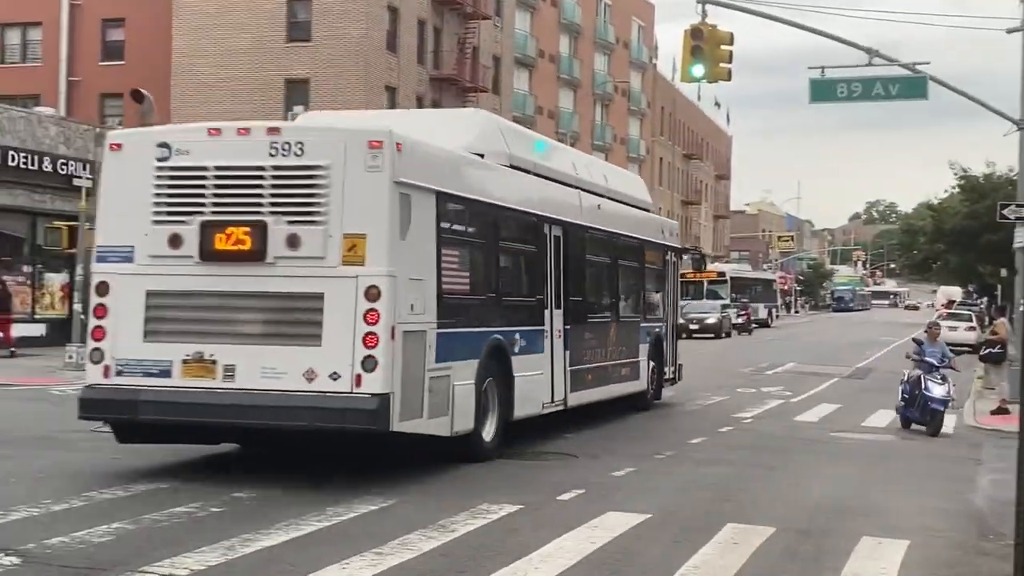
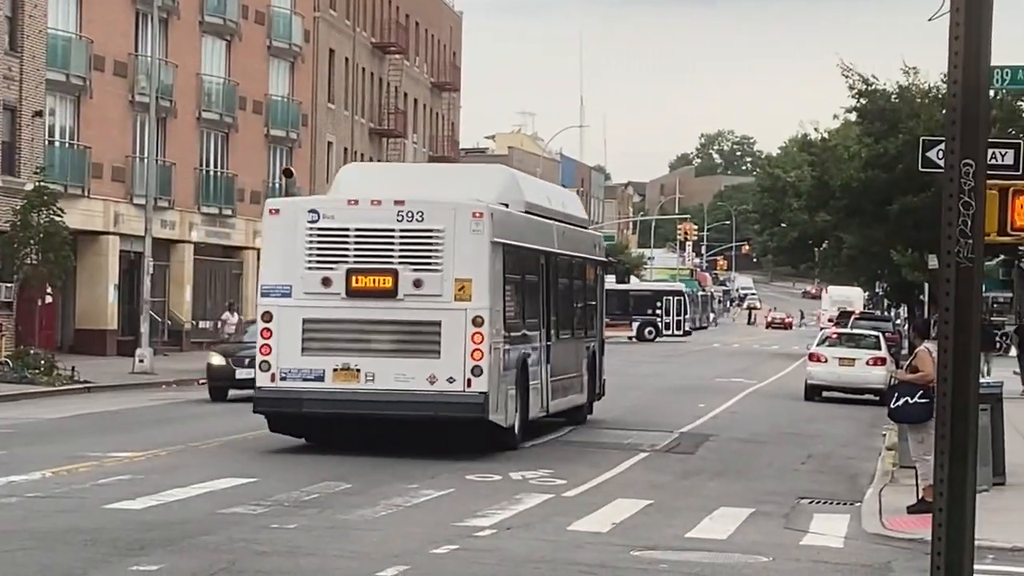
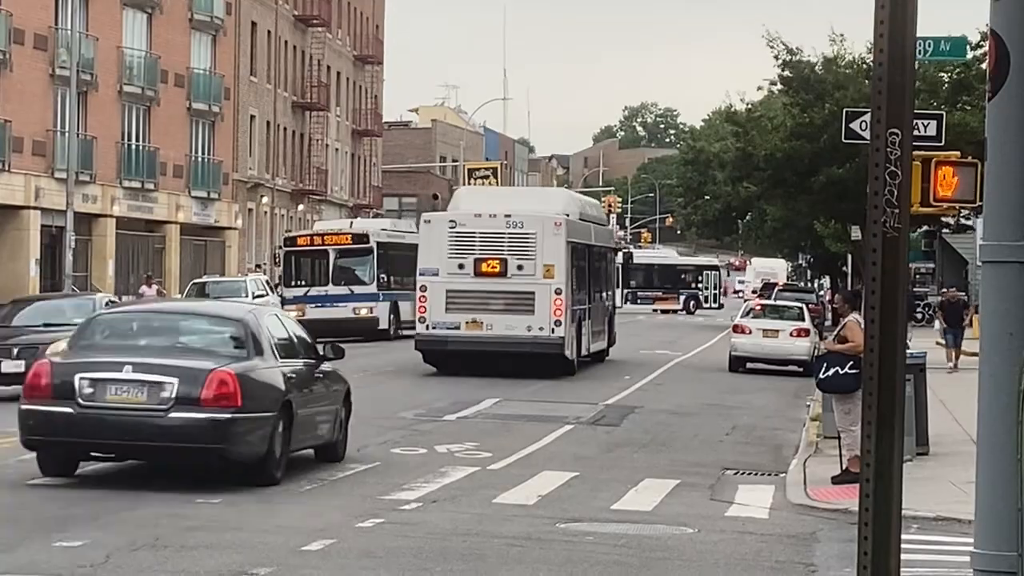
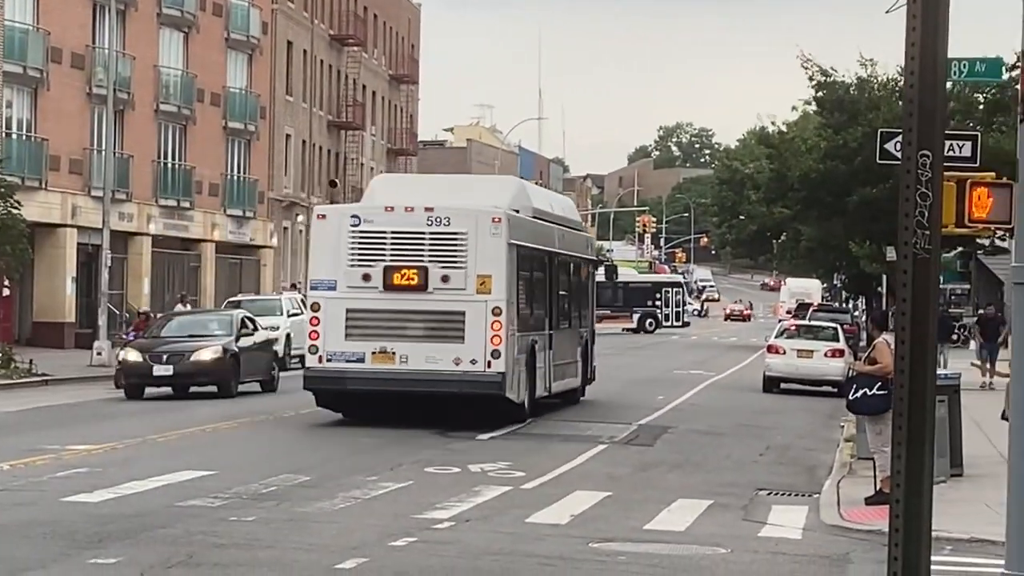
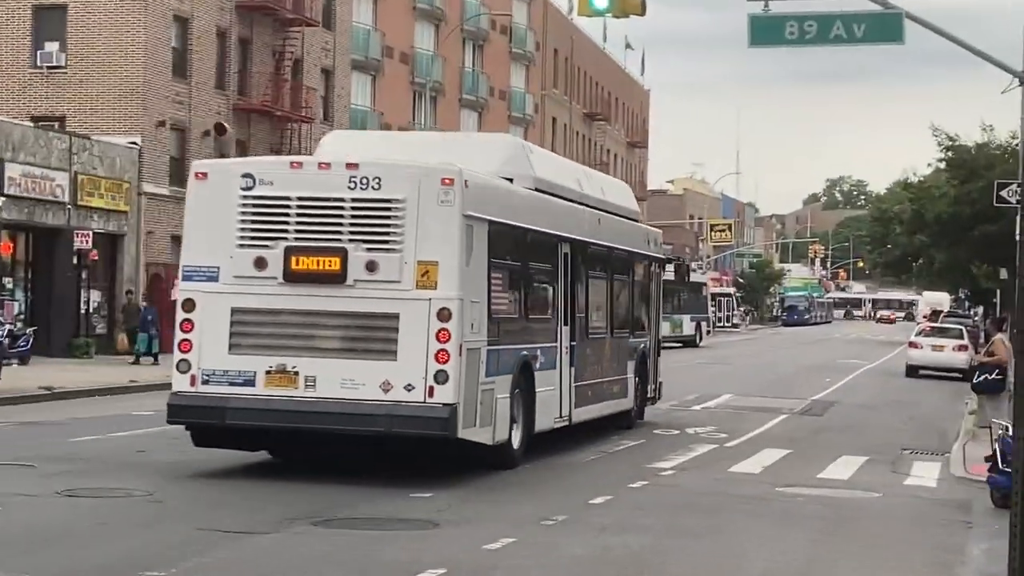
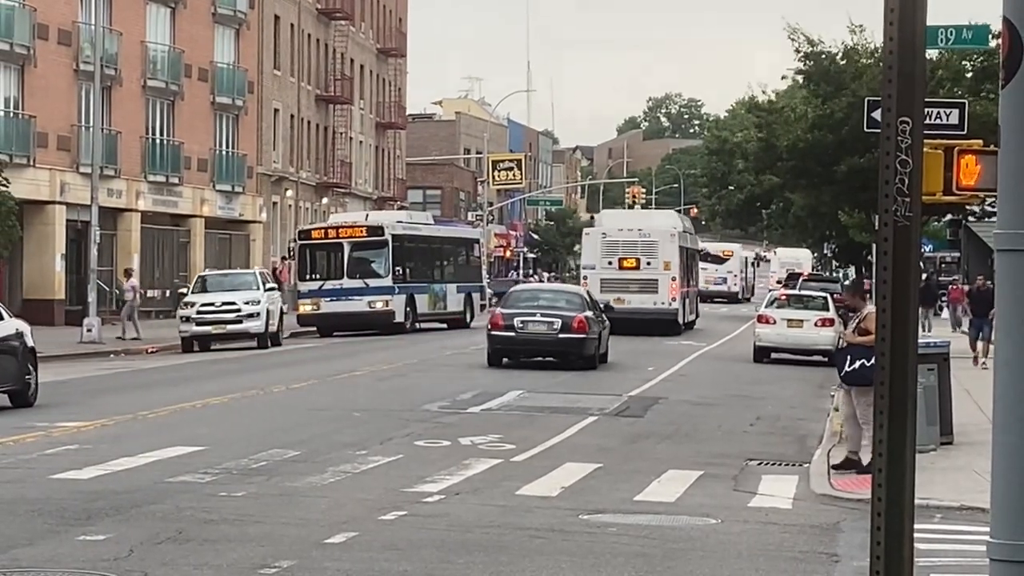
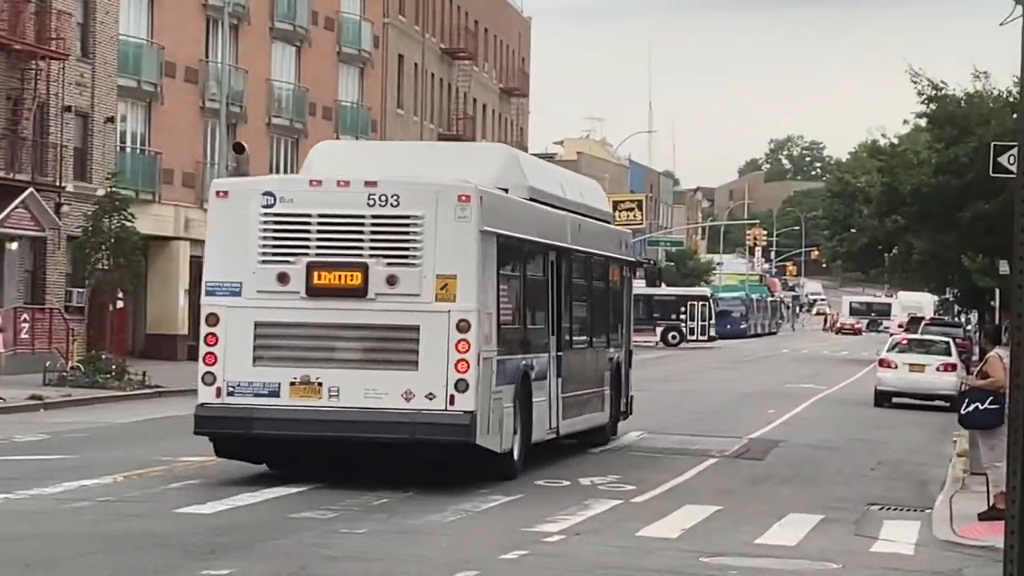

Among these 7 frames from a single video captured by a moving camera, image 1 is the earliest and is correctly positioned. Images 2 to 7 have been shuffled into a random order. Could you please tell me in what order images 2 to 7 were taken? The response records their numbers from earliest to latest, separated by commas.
5, 7, 2, 4, 3, 6
